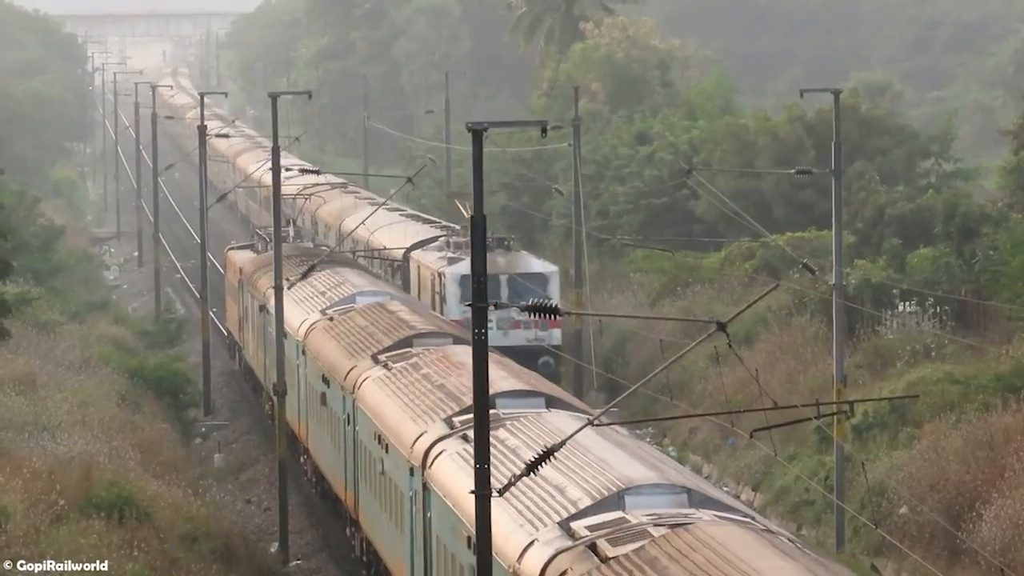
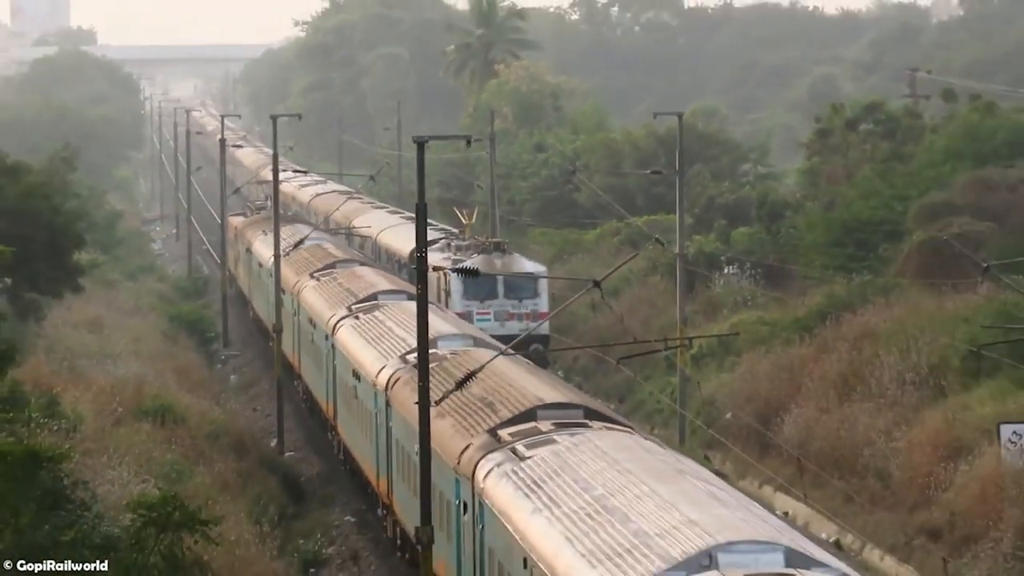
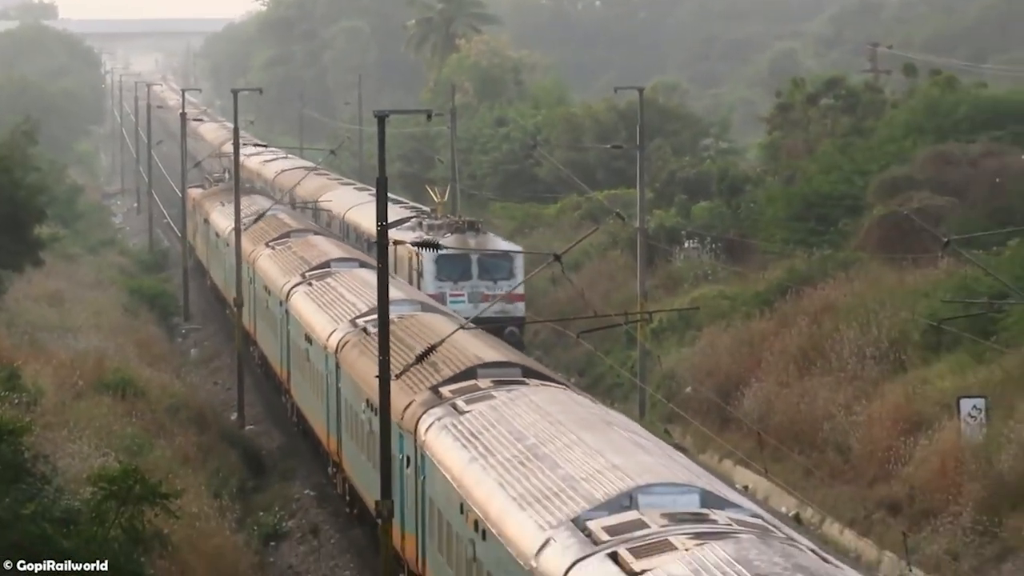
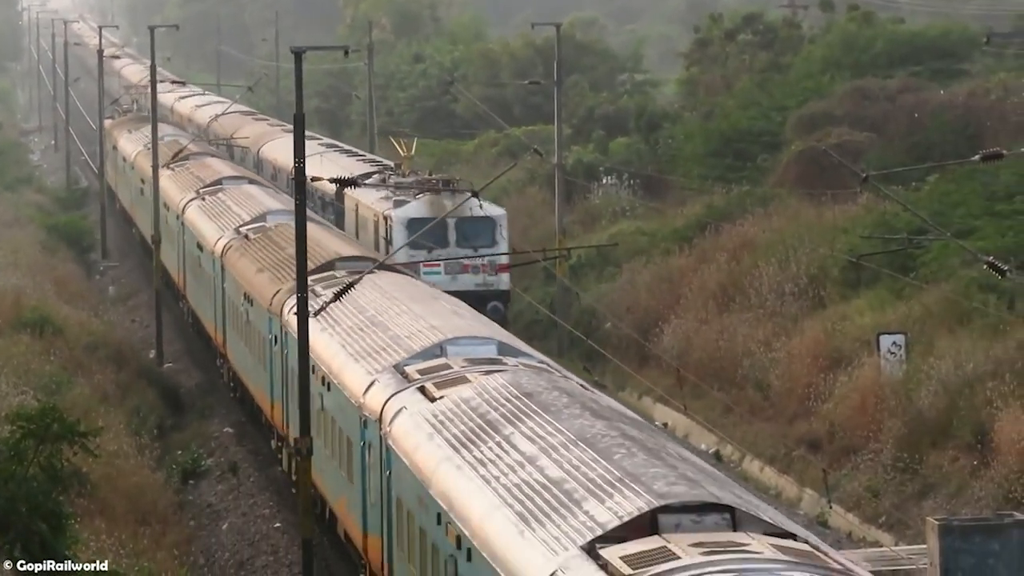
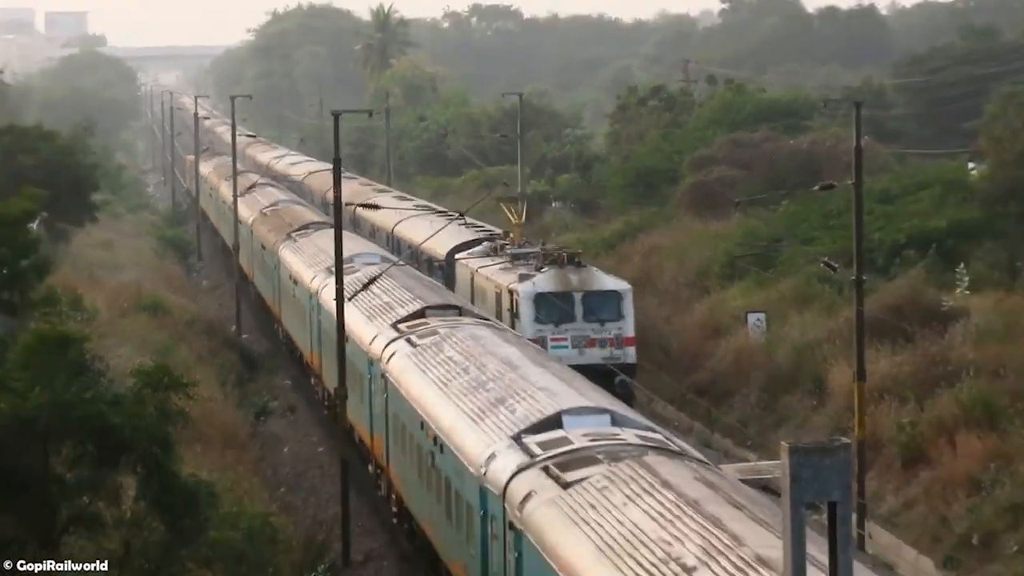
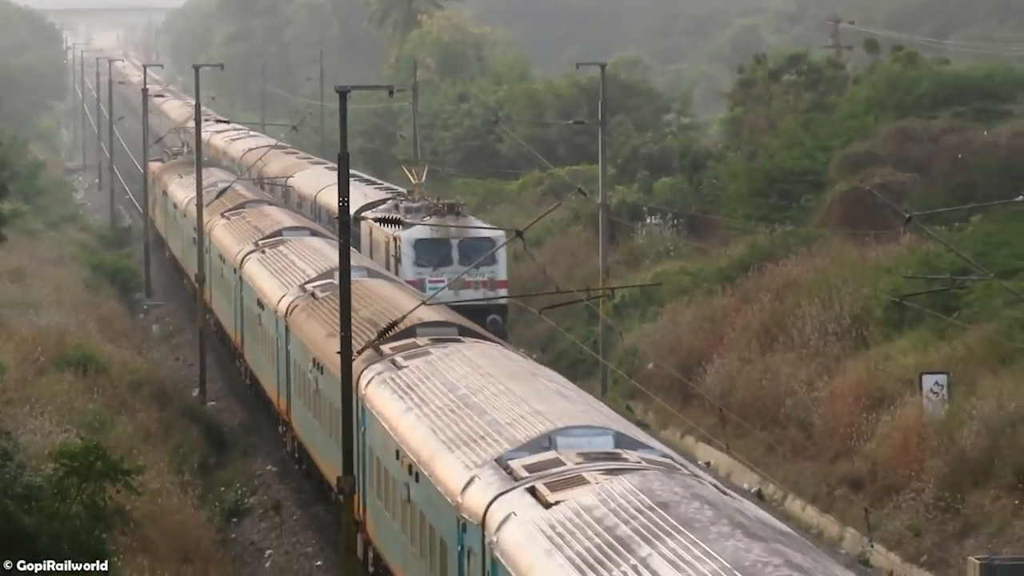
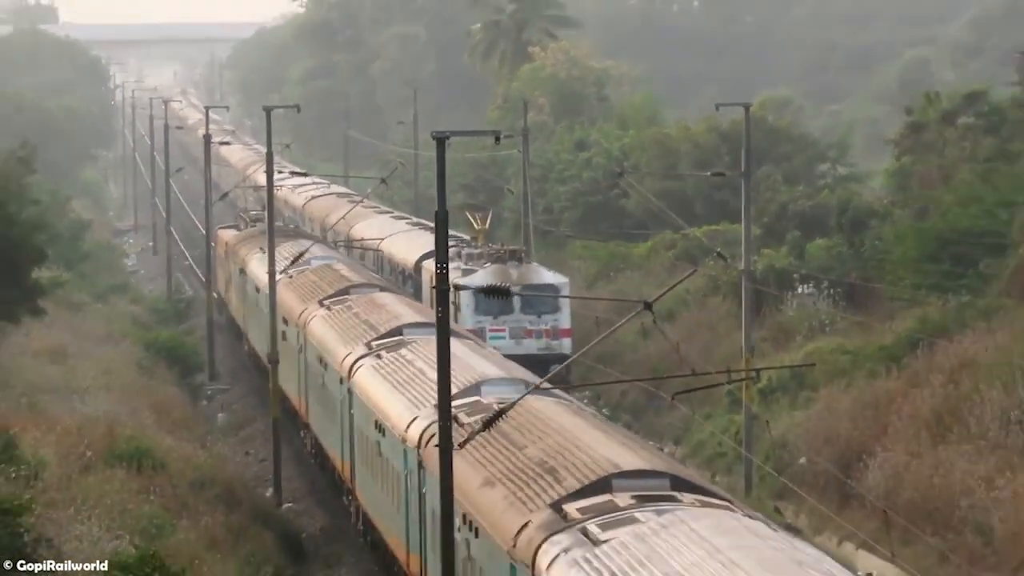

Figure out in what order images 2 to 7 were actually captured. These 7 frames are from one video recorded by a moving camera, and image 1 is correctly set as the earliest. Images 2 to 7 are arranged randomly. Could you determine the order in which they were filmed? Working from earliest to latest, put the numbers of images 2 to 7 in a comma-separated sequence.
7, 2, 3, 6, 4, 5
